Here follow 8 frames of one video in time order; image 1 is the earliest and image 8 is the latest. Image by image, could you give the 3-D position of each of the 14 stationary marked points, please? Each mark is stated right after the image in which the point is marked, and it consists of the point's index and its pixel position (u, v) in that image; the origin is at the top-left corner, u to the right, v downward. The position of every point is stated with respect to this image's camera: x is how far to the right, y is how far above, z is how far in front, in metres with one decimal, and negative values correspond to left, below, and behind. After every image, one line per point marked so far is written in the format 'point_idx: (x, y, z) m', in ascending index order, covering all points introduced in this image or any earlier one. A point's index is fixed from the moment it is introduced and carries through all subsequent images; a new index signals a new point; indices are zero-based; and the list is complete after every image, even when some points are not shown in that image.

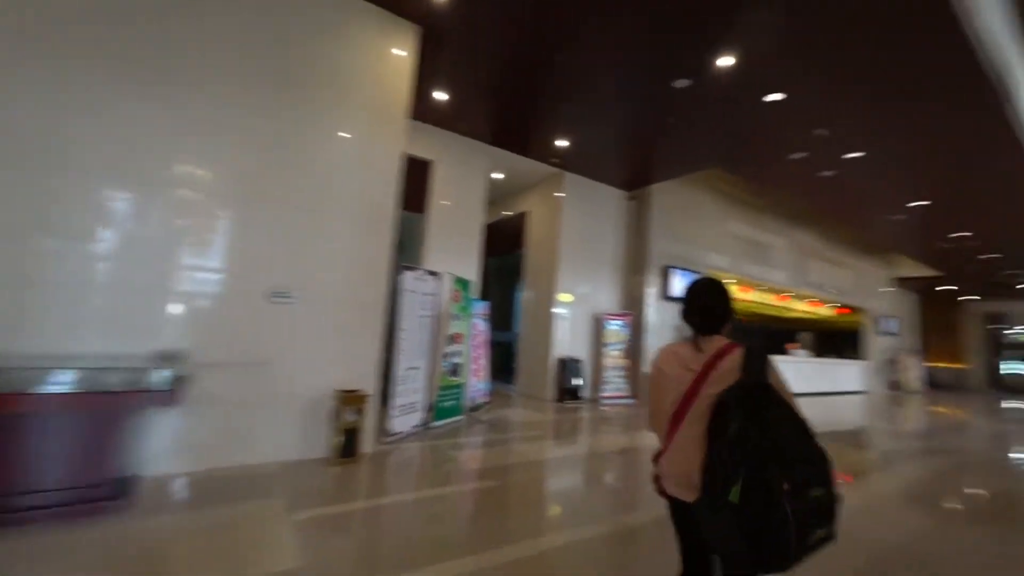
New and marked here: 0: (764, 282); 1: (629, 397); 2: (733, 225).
0: (+5.4, +0.1, +9.5) m
1: (+1.8, -1.7, +7.1) m
2: (+4.4, +1.3, +8.7) m
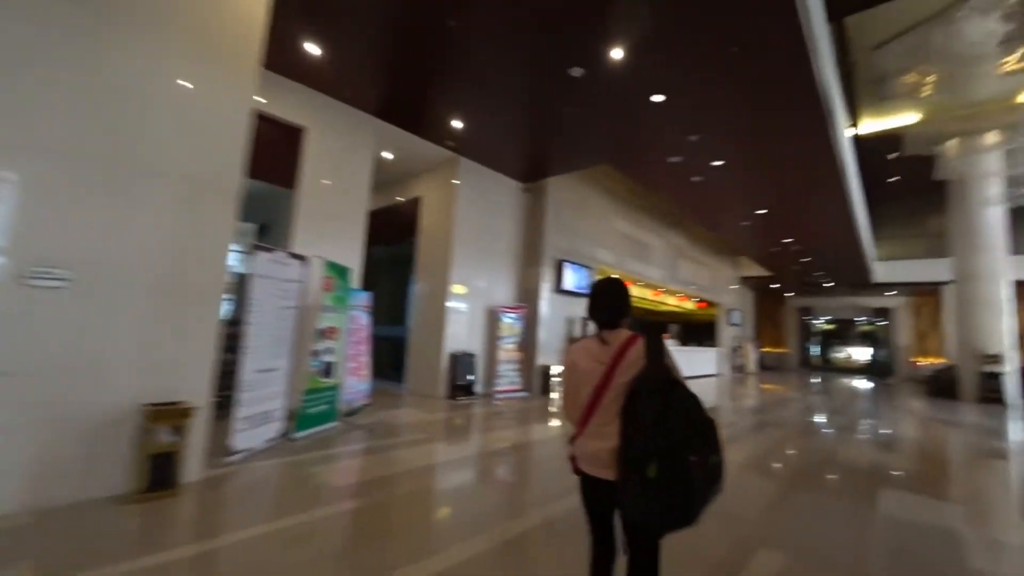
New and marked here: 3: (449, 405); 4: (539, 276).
0: (+3.0, +0.2, +10.3) m
1: (+0.1, -1.6, +7.0) m
2: (+2.2, +1.4, +9.2) m
3: (-0.9, -1.6, +5.9) m
4: (+0.4, +0.2, +7.3) m
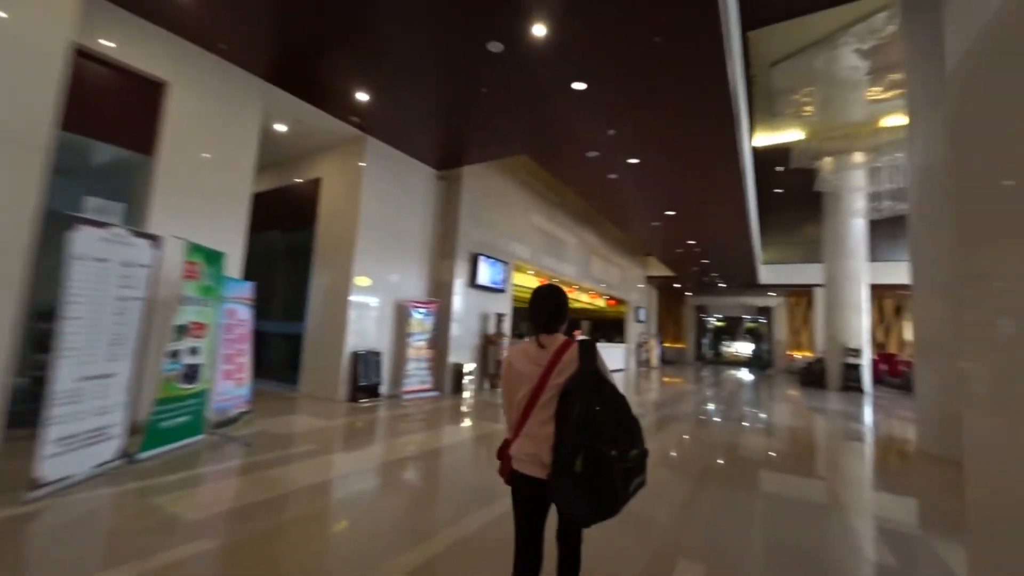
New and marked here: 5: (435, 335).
0: (+1.1, +0.3, +10.3) m
1: (-1.2, -1.5, +6.6) m
2: (+0.5, +1.4, +9.1) m
3: (-2.0, -1.5, +5.4) m
4: (-0.9, +0.3, +6.9) m
5: (-1.2, -0.7, +6.7) m
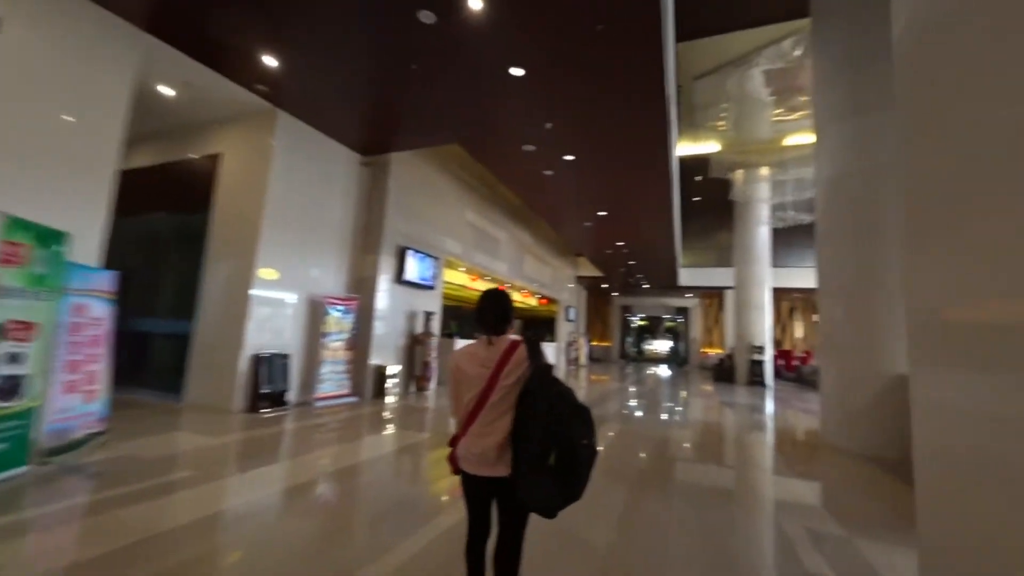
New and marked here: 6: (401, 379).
0: (-0.5, +0.4, +10.0) m
1: (-2.2, -1.4, +6.0) m
2: (-0.8, +1.5, +8.8) m
3: (-2.8, -1.4, +4.7) m
4: (-1.9, +0.4, +6.4) m
5: (-2.2, -0.7, +6.1) m
6: (-1.7, -1.4, +6.8) m
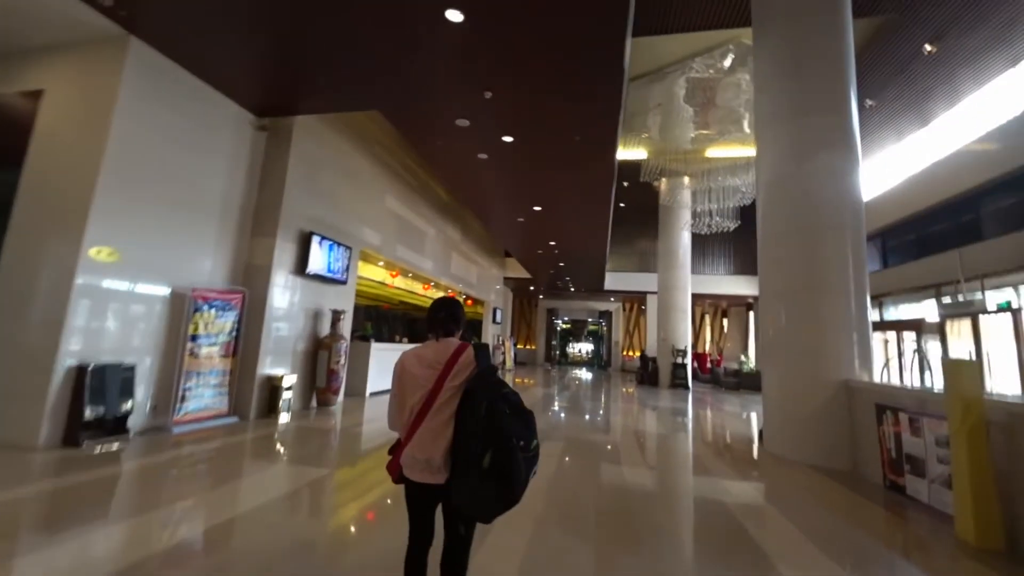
0: (-2.0, +0.4, +9.1) m
1: (-3.1, -1.4, +4.8) m
2: (-2.1, +1.5, +7.8) m
3: (-3.4, -1.3, +3.4) m
4: (-2.8, +0.4, +5.2) m
5: (-3.0, -0.6, +4.9) m
6: (-2.7, -1.3, +5.7) m
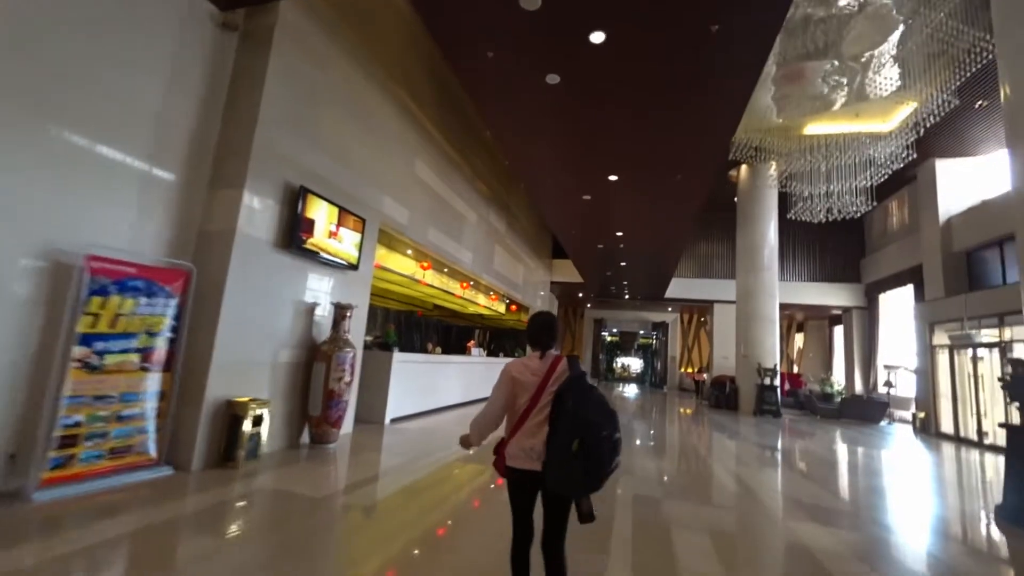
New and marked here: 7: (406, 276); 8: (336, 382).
0: (-1.0, +0.5, +7.2) m
1: (-2.4, -1.2, +3.0) m
2: (-1.2, +1.6, +6.0) m
3: (-2.8, -1.1, +1.6) m
4: (-2.1, +0.6, +3.4) m
5: (-2.3, -0.4, +3.1) m
6: (-2.0, -1.2, +3.8) m
7: (-1.6, +0.2, +6.6) m
8: (-1.6, -0.8, +4.0) m
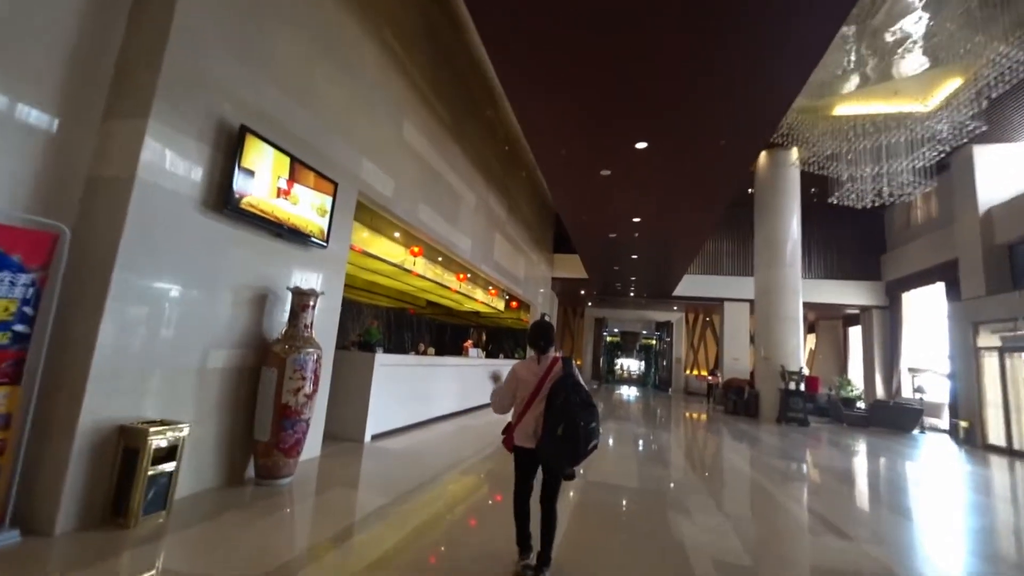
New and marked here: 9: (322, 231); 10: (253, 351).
0: (-1.0, +0.6, +6.2) m
1: (-2.2, -1.0, +2.0) m
2: (-1.1, +1.8, +4.9) m
3: (-2.7, -0.9, +0.6) m
4: (-1.9, +0.7, +2.4) m
5: (-2.2, -0.3, +2.1) m
6: (-1.9, -1.0, +2.8) m
7: (-1.5, +0.3, +5.6) m
8: (-1.5, -0.7, +3.0) m
9: (-1.5, +0.5, +3.5) m
10: (-1.8, -0.4, +3.1) m
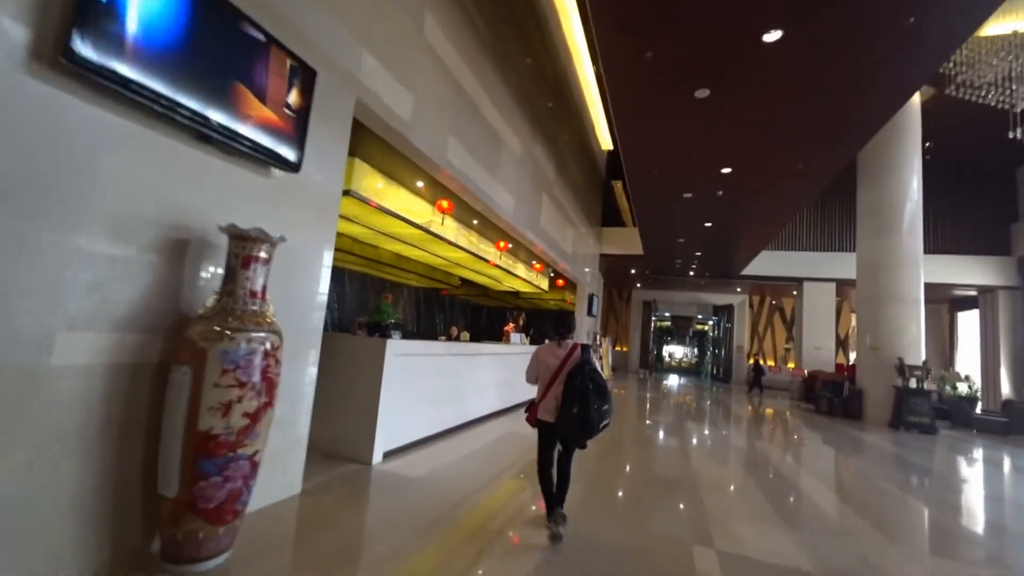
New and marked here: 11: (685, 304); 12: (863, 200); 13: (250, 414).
0: (-0.3, +0.9, +4.8) m
1: (-2.0, -0.8, +0.8) m
2: (-0.6, +2.1, +3.5) m
3: (-2.5, -0.8, -0.6) m
4: (-1.6, +1.0, +1.1) m
5: (-1.9, -0.1, +0.8) m
6: (-1.5, -0.8, +1.6) m
7: (-0.9, +0.6, +4.3) m
8: (-1.1, -0.5, +1.7) m
9: (-1.1, +0.7, +2.2) m
10: (-1.4, -0.2, +1.8) m
11: (+7.4, -0.7, +19.3) m
12: (+7.3, +1.9, +9.4) m
13: (-1.0, -0.5, +1.7) m
